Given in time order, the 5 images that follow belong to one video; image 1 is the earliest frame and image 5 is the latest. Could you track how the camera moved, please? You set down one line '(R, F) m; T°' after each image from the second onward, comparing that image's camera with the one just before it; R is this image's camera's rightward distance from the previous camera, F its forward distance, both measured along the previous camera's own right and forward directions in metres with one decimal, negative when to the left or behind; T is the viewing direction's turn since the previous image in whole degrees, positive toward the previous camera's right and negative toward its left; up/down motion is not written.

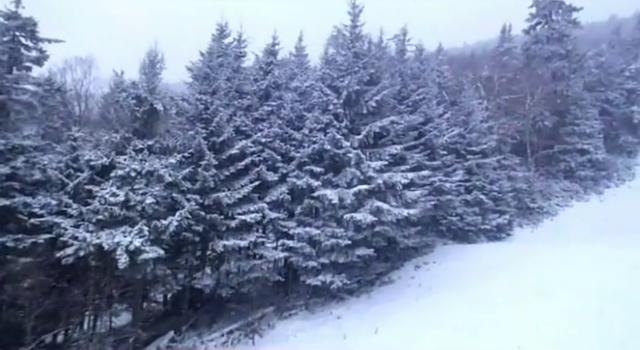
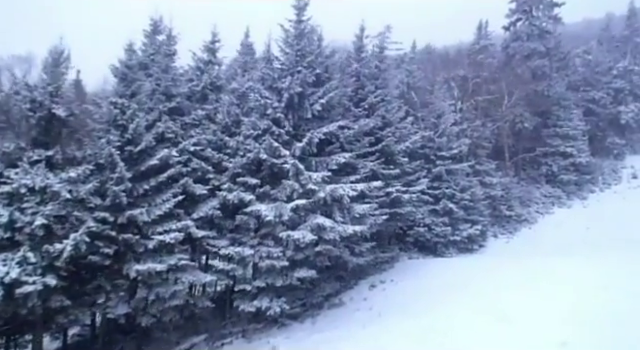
(+1.9, +1.8) m; 0°
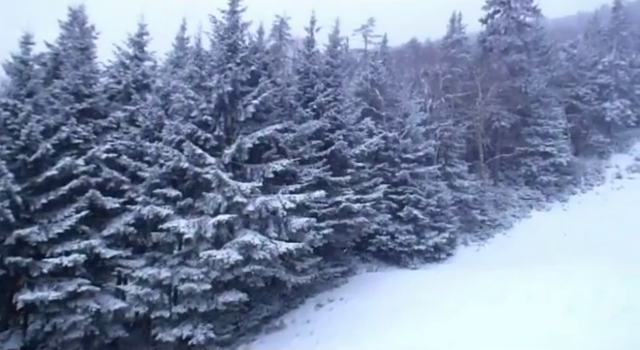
(+1.8, +1.8) m; +1°
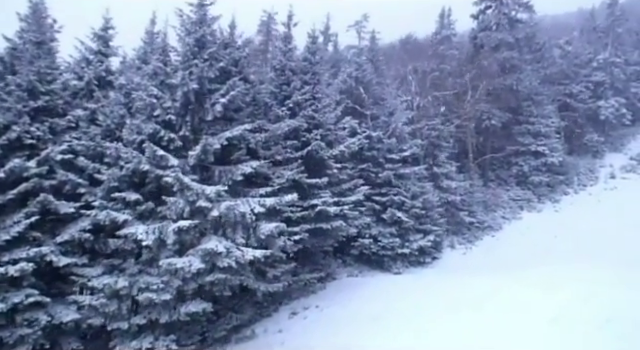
(+0.8, +0.8) m; 0°
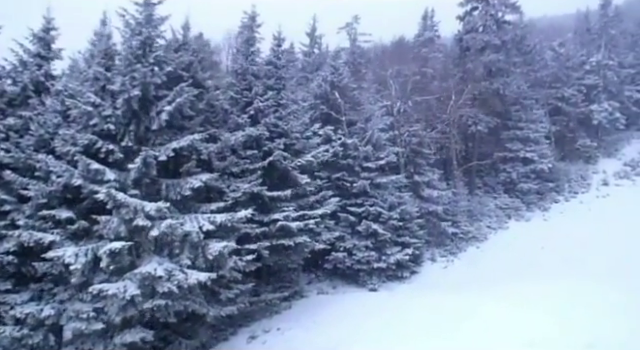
(+1.1, +1.2) m; 0°
